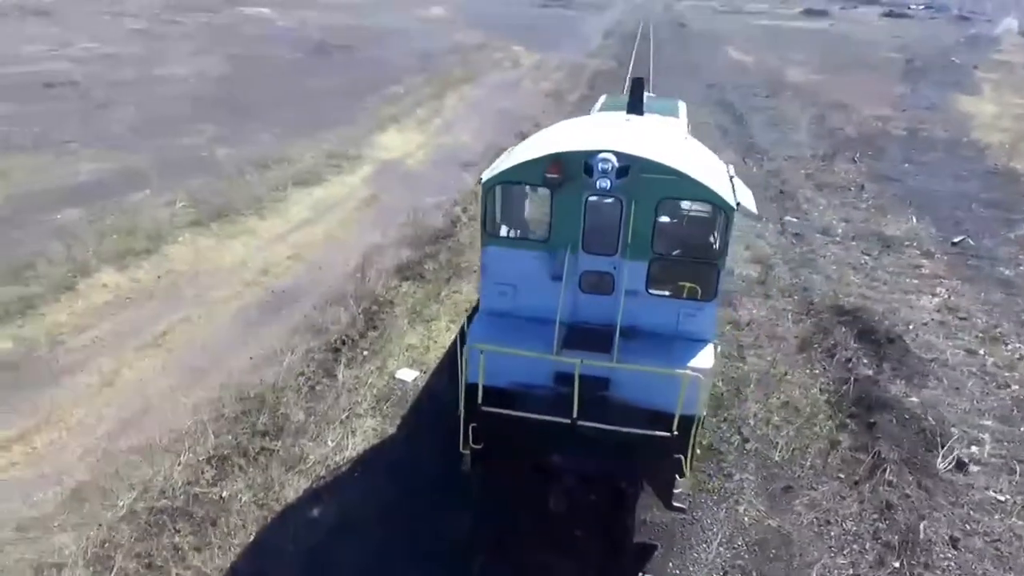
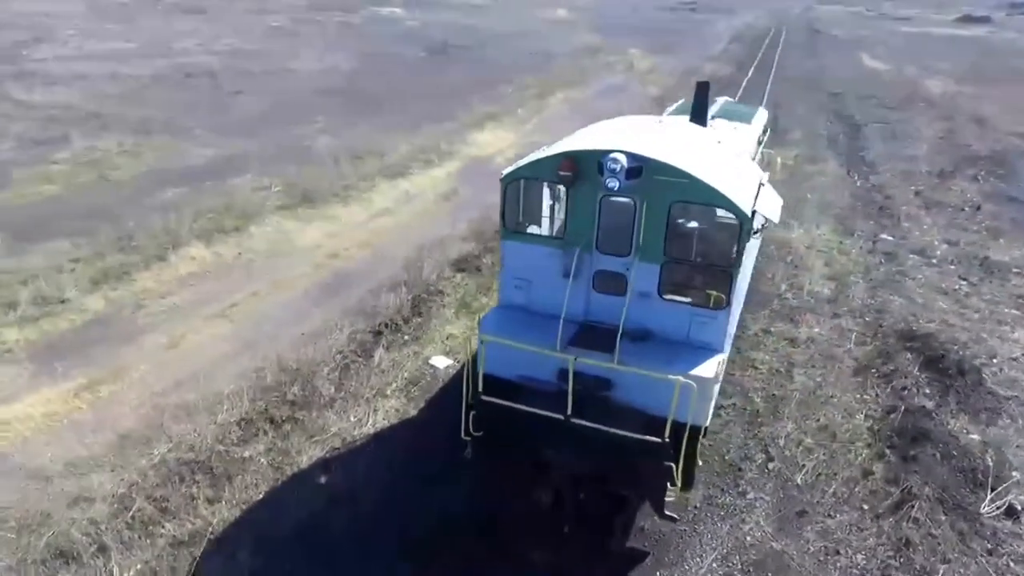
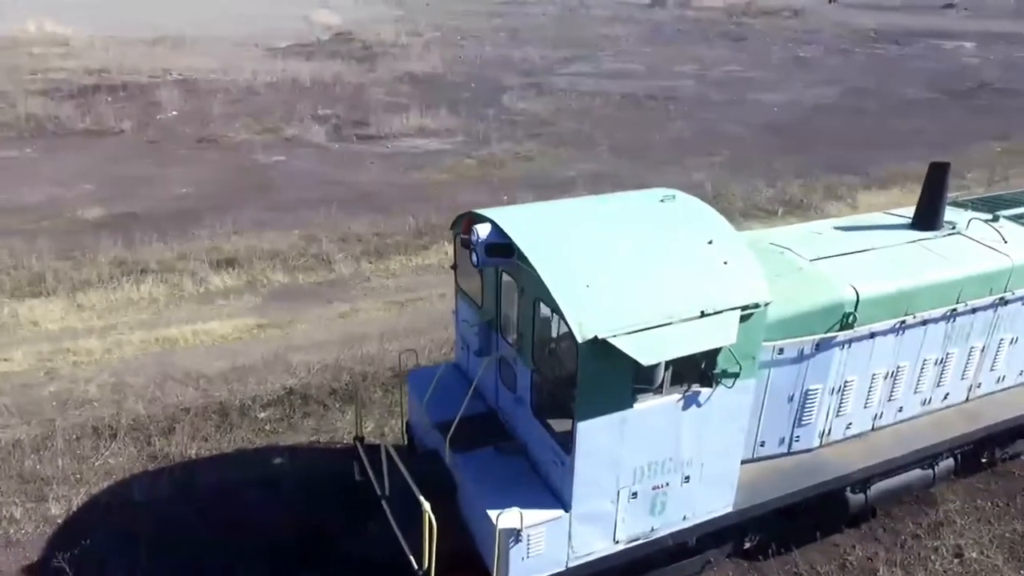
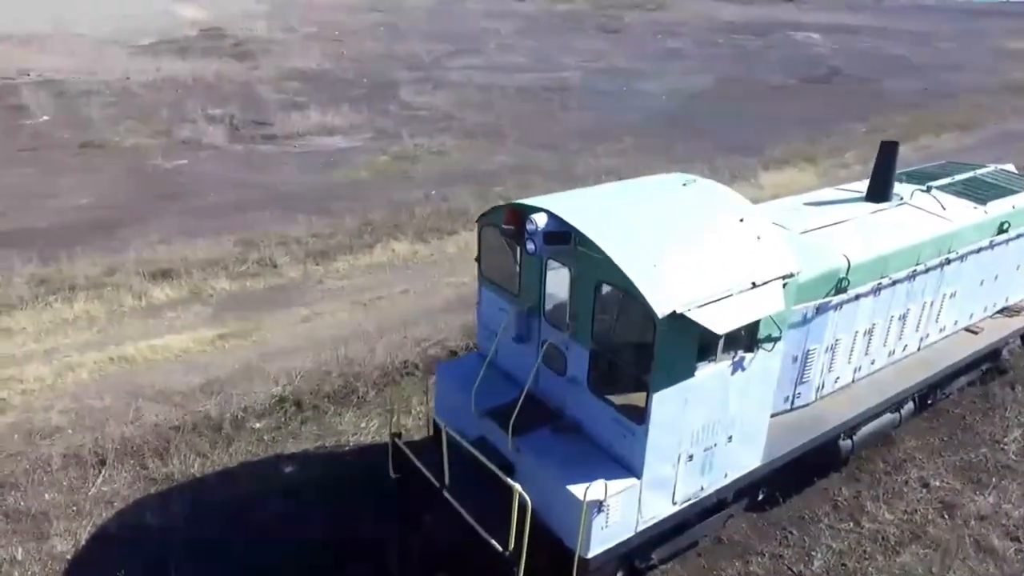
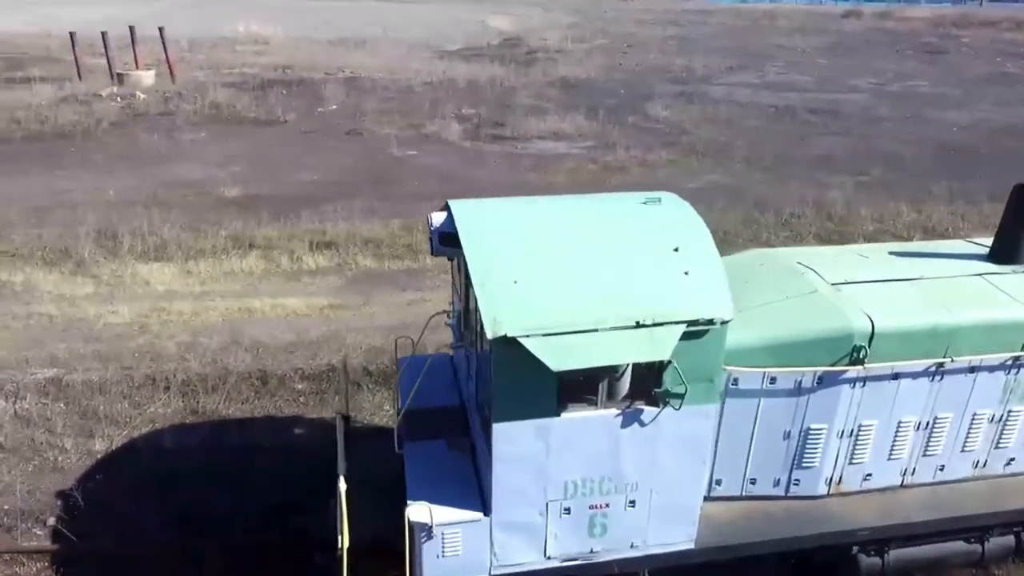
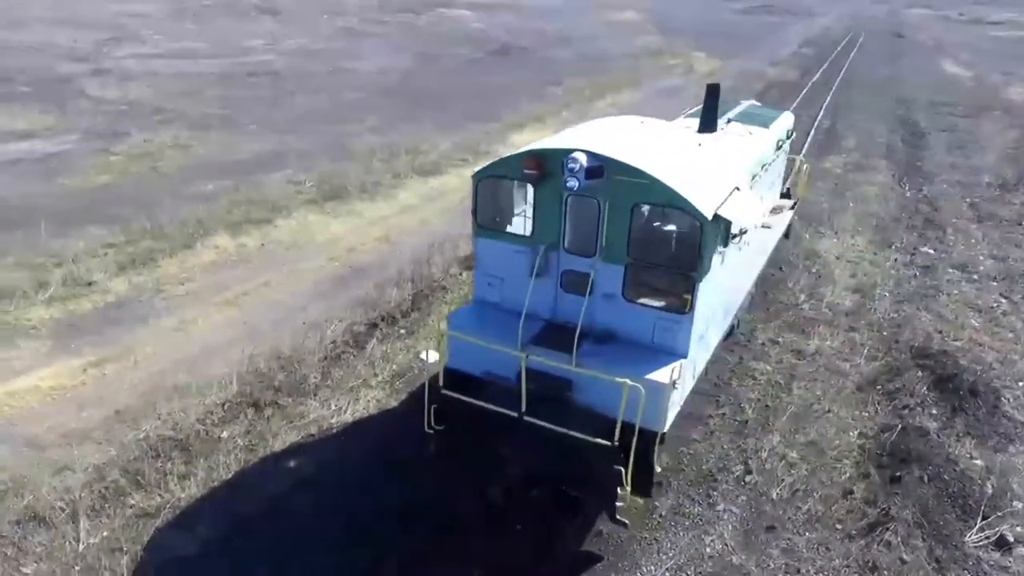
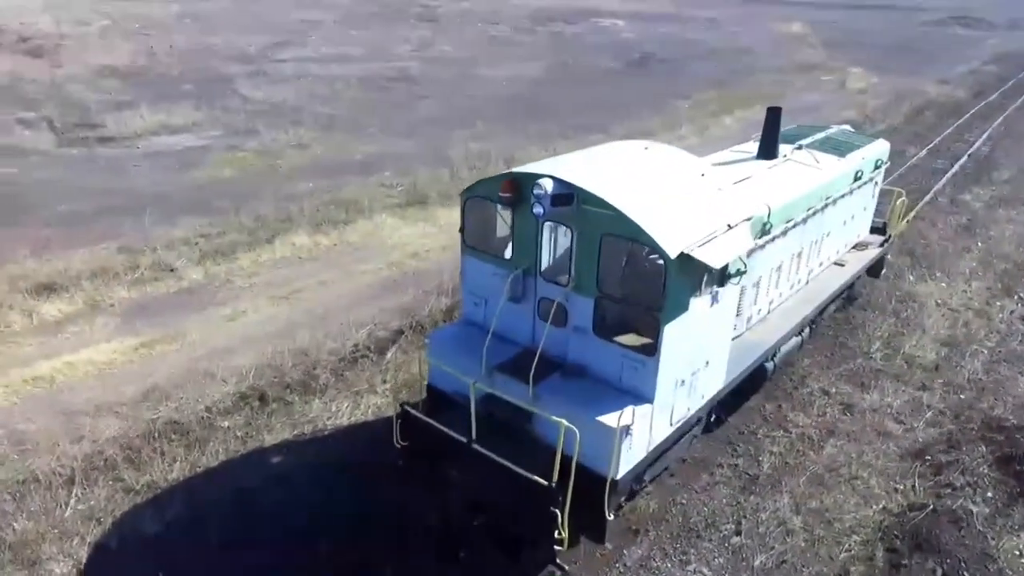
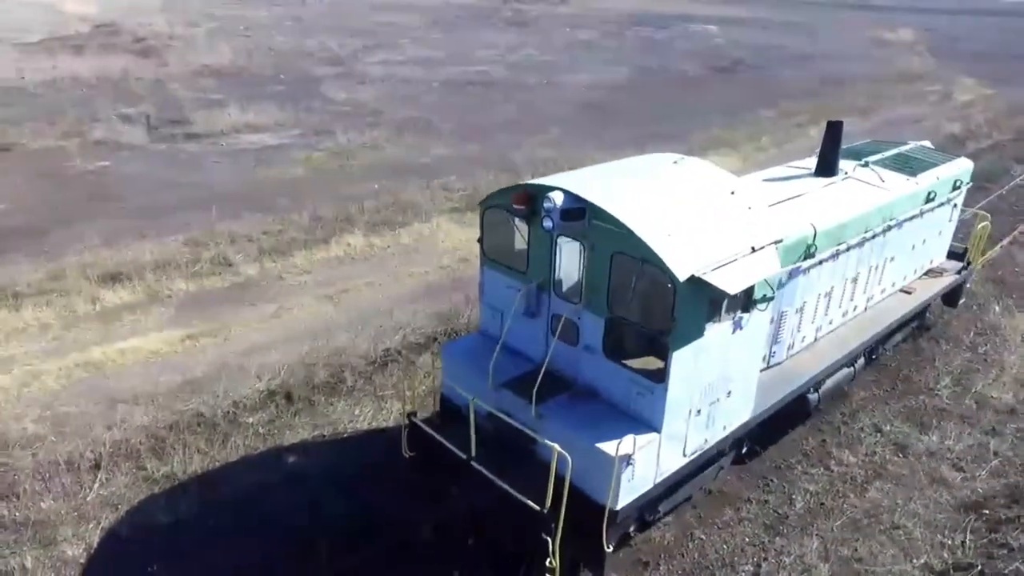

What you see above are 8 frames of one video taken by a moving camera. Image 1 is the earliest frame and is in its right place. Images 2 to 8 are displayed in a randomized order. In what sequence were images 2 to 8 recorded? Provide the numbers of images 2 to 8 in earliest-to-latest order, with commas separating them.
2, 6, 7, 8, 4, 3, 5
